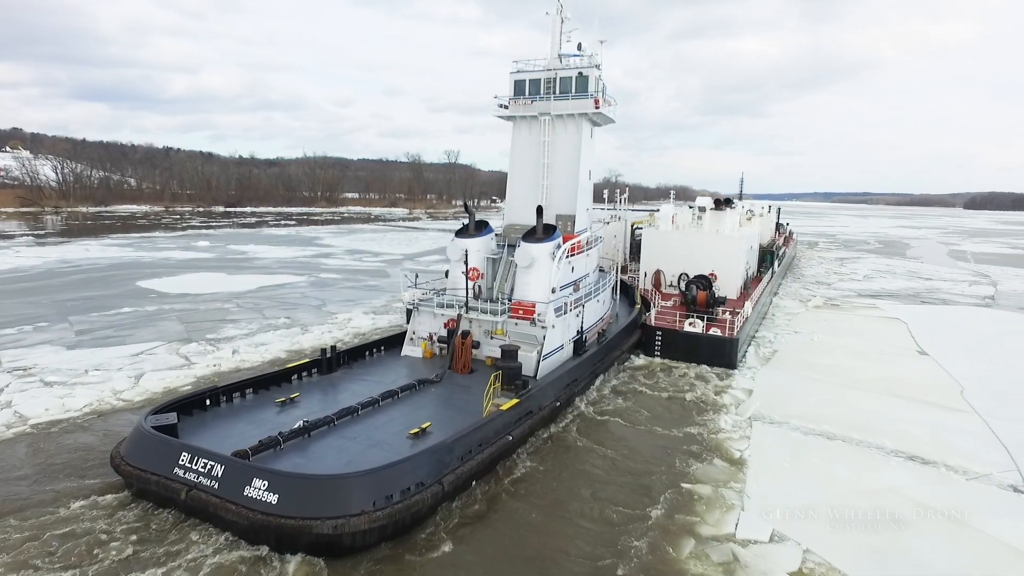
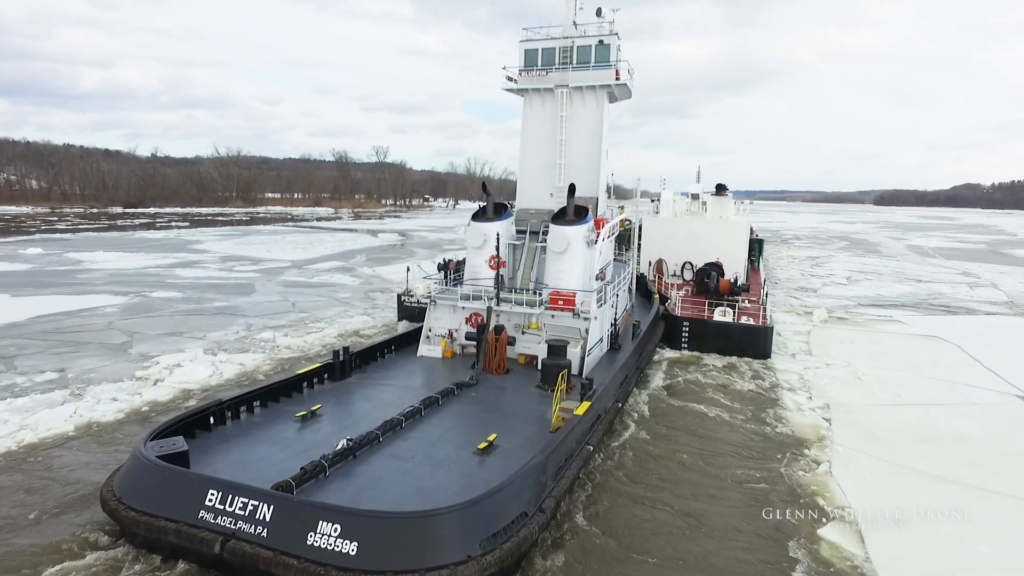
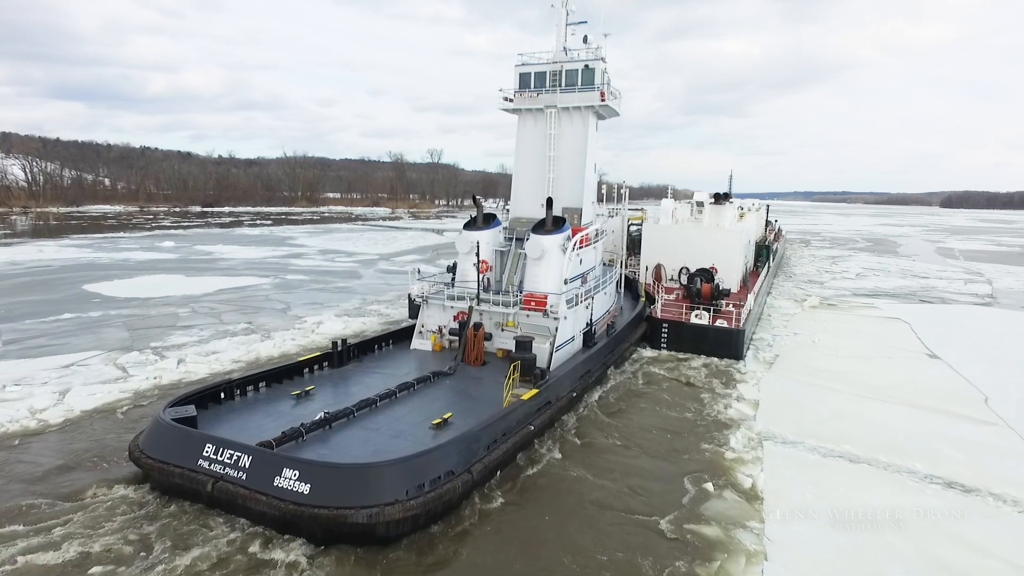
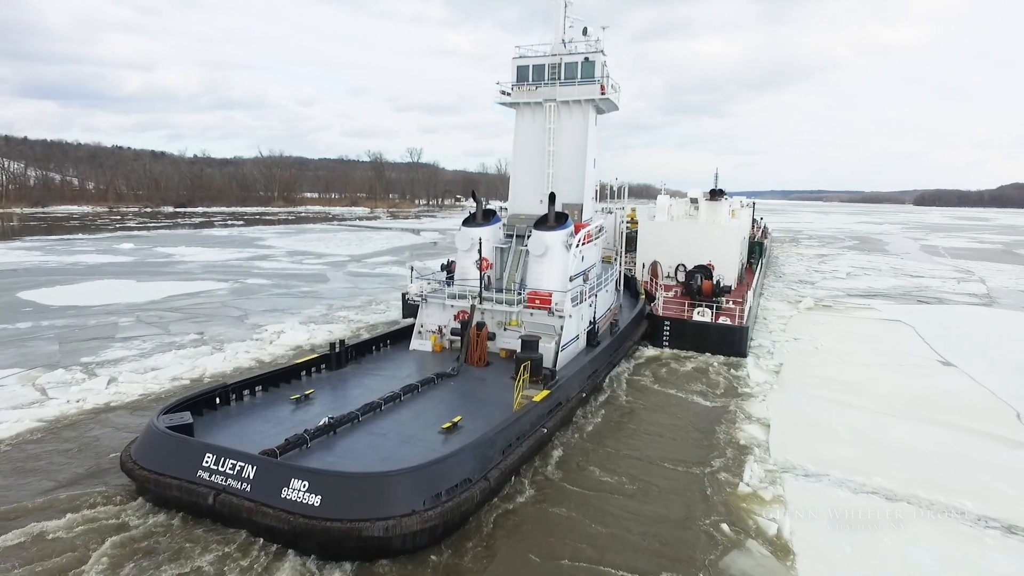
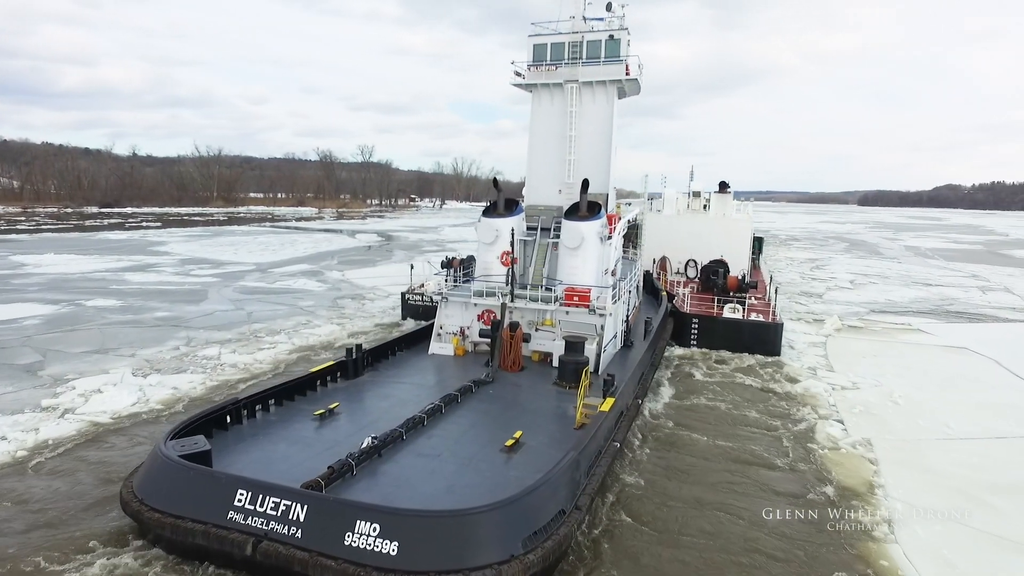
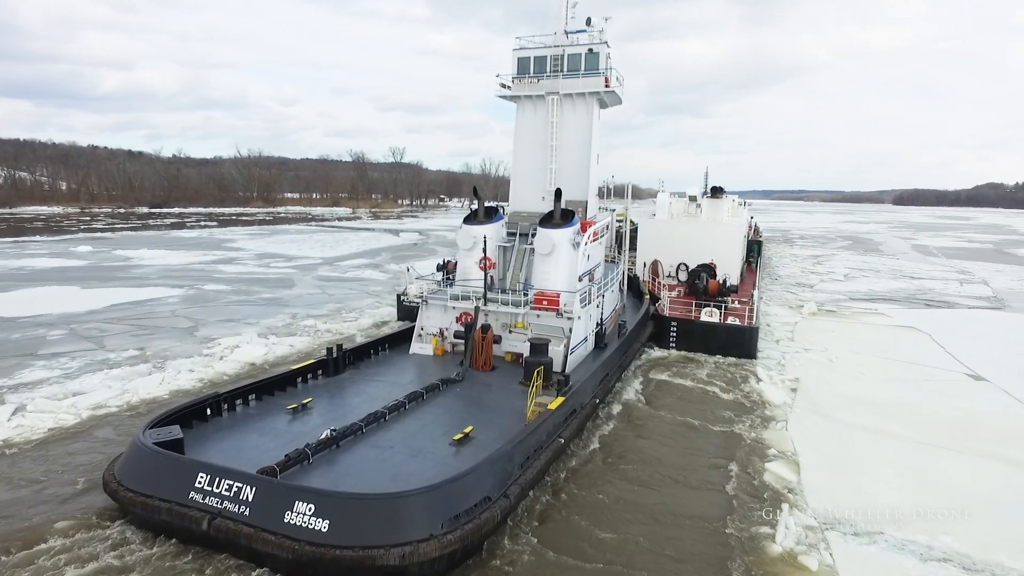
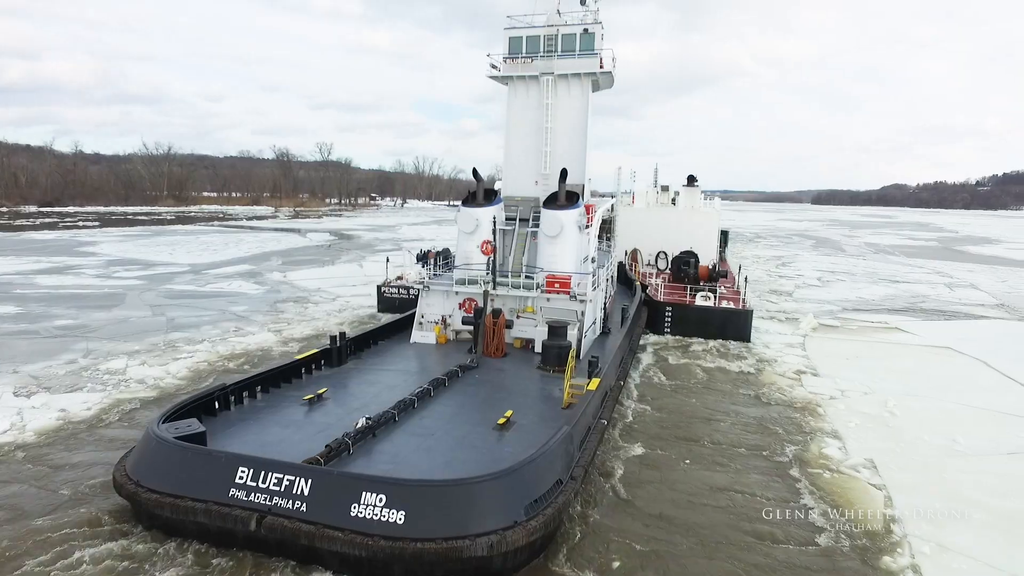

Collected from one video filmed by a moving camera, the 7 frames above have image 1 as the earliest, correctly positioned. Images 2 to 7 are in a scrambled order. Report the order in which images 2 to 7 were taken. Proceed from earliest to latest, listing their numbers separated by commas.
3, 4, 6, 2, 5, 7
